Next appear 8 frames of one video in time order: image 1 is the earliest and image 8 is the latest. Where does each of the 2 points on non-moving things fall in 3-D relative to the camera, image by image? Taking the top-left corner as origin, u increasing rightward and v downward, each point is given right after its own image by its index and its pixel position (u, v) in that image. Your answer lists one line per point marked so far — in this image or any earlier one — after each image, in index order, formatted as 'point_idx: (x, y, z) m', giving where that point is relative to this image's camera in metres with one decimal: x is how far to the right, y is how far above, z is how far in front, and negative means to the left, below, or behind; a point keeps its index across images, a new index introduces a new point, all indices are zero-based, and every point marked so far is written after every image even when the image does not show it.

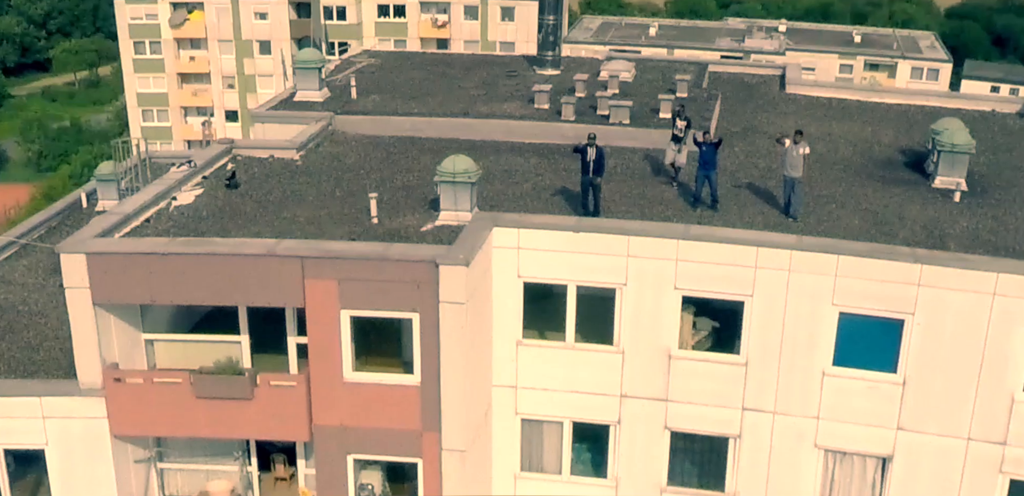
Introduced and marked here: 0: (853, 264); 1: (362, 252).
0: (+6.6, -0.3, +19.6) m
1: (-2.8, -0.1, +19.4) m
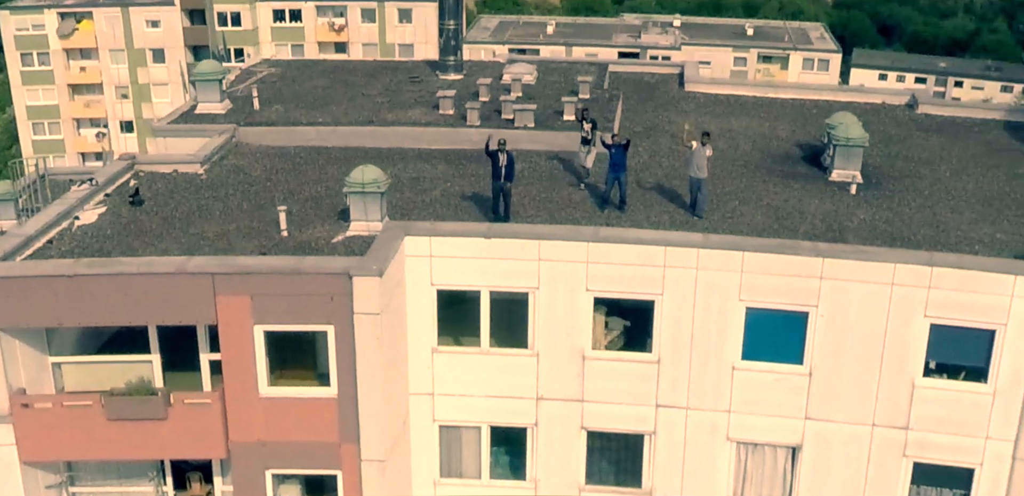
0: (+4.9, -0.2, +20.2) m
1: (-4.4, -0.3, +19.1) m
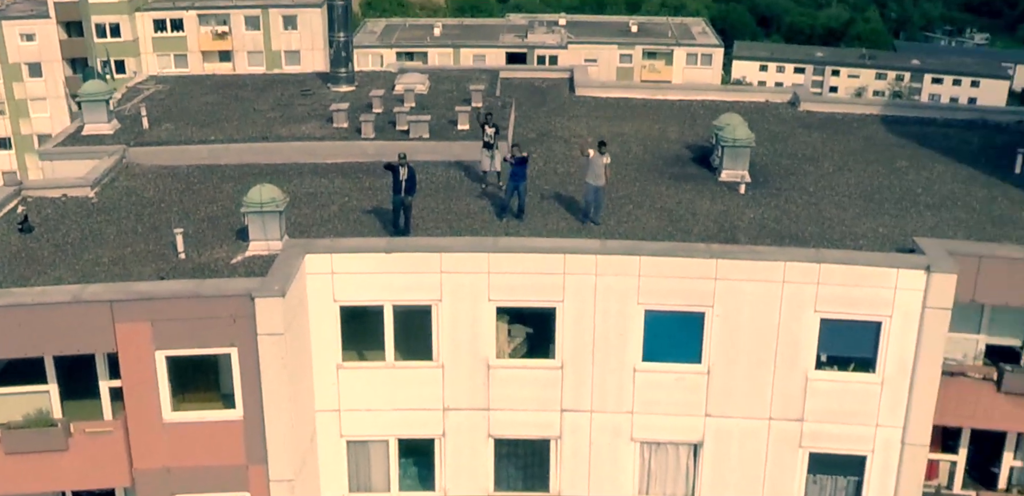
0: (+2.9, -0.3, +20.8) m
1: (-6.2, -0.8, +18.8) m
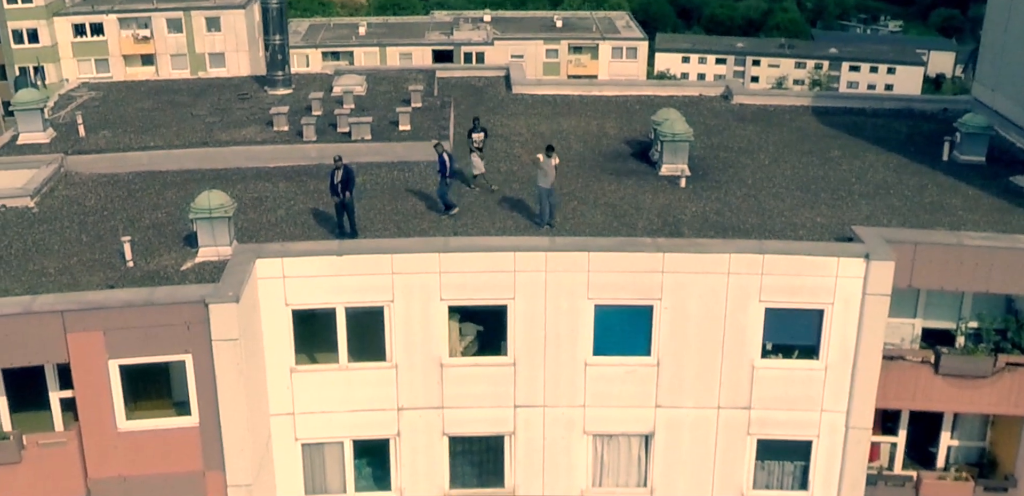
0: (+1.9, -0.2, +21.2) m
1: (-7.0, -0.9, +18.6) m
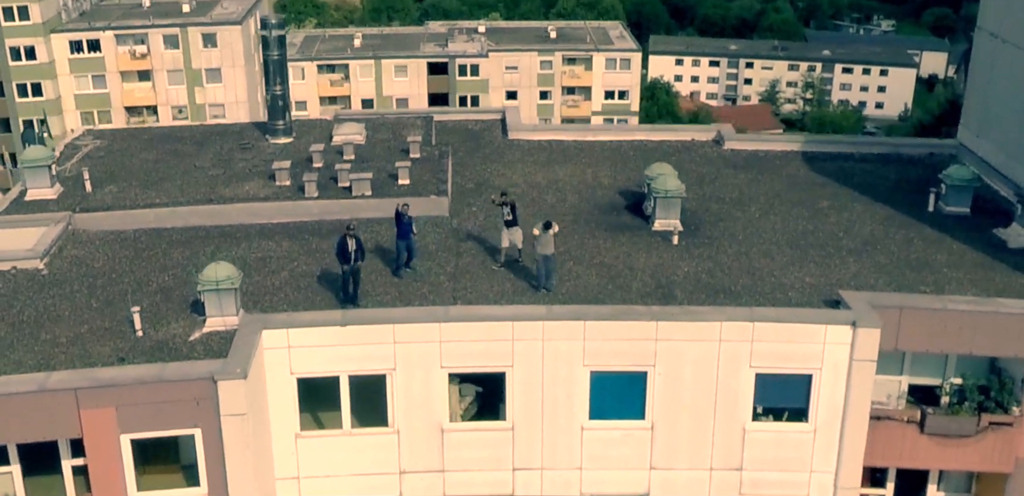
0: (+1.9, -1.7, +21.9) m
1: (-7.1, -2.4, +19.2) m
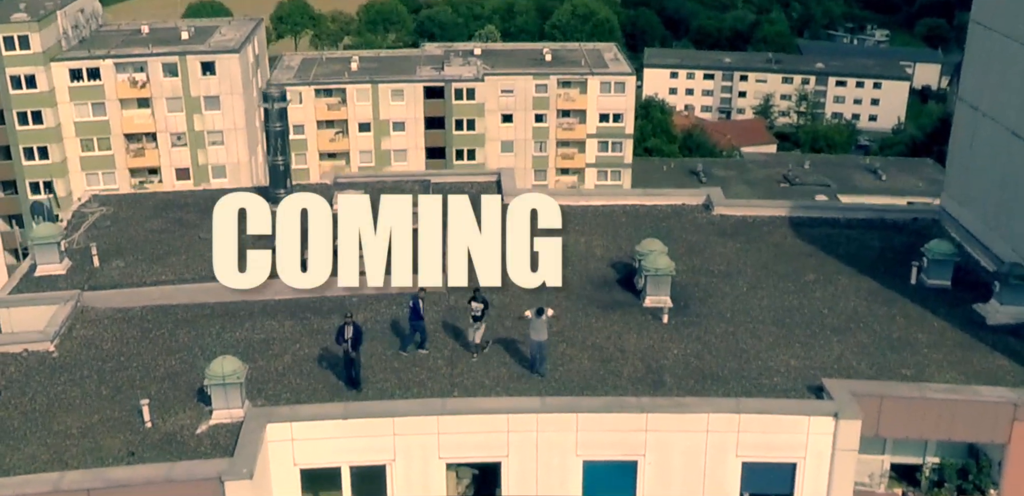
0: (+1.7, -3.8, +22.8) m
1: (-7.1, -4.5, +20.0) m
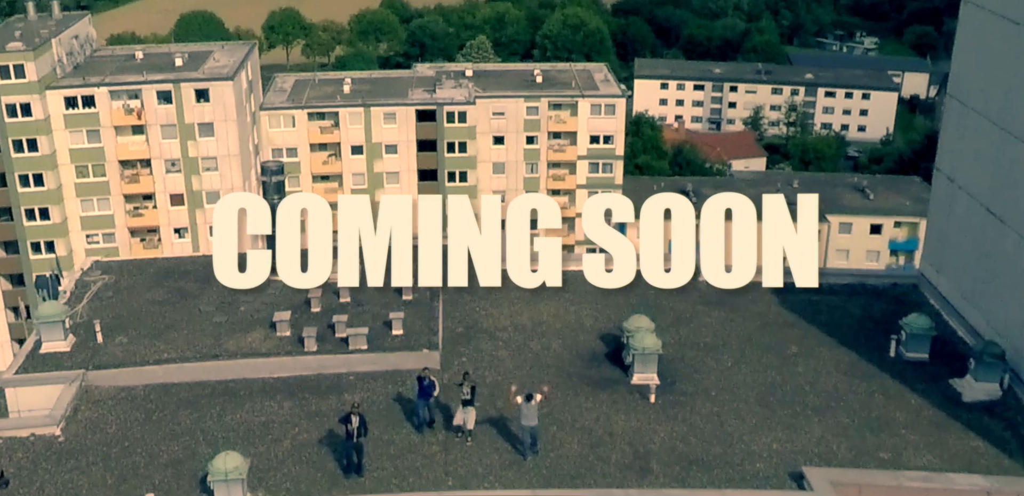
0: (+1.6, -6.1, +23.7) m
1: (-7.3, -6.7, +20.9) m
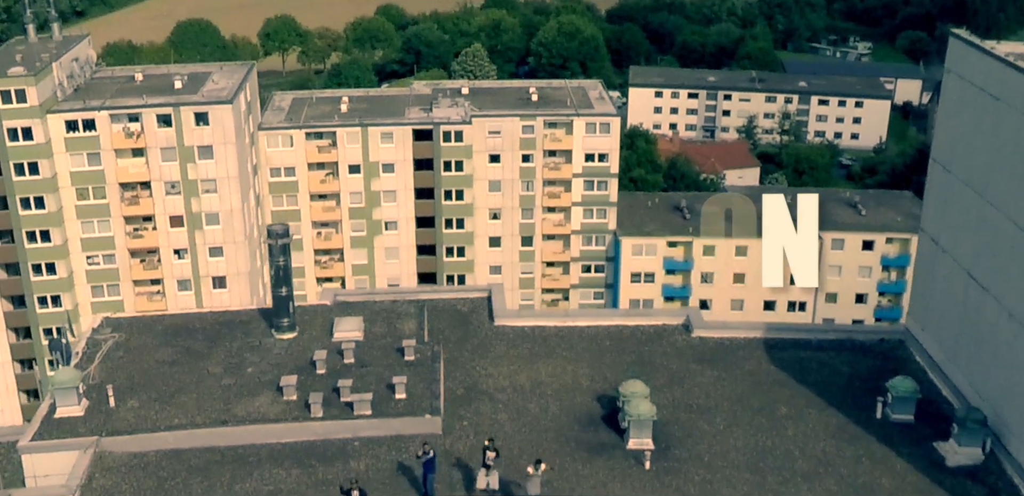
0: (+1.6, -8.2, +24.8) m
1: (-7.3, -8.8, +21.9) m
